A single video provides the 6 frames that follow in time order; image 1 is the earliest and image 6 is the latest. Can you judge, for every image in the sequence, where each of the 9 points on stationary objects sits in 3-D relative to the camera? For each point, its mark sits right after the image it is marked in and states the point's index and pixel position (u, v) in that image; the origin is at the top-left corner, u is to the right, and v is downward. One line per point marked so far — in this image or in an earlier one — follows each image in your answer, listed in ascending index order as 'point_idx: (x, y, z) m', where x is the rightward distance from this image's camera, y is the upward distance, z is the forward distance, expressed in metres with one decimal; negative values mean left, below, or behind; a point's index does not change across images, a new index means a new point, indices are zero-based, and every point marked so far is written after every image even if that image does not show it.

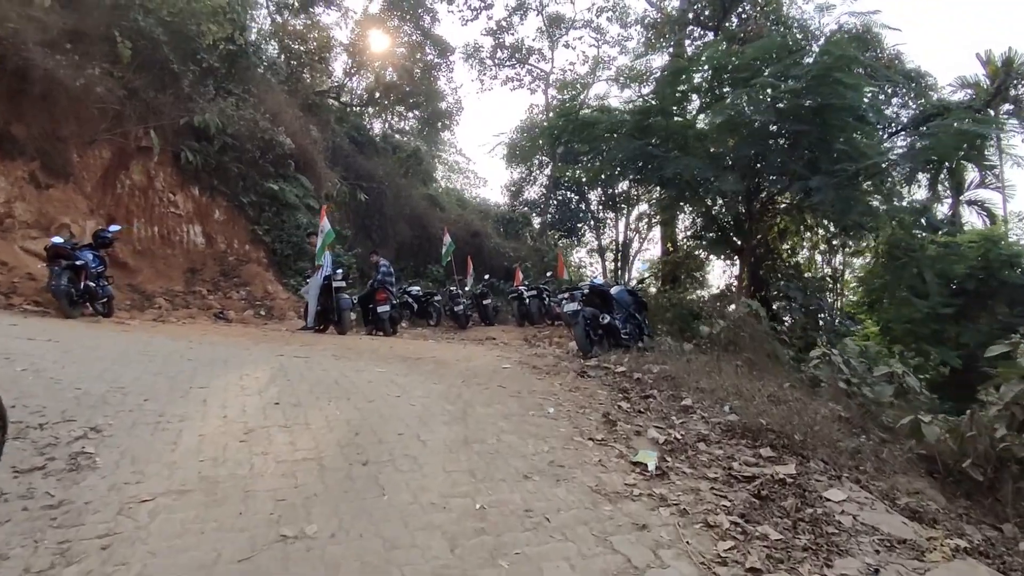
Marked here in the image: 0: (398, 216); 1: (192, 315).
0: (-3.5, +2.2, +19.5) m
1: (-4.9, -0.4, +9.5) m
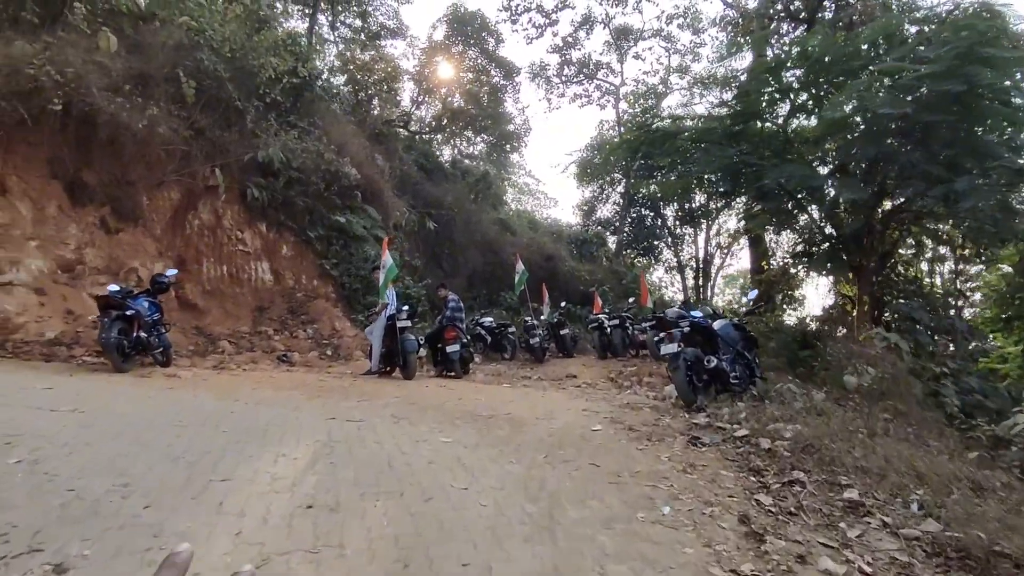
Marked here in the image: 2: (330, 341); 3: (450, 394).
0: (-1.3, +1.4, +18.9) m
1: (-3.8, -1.0, +9.0) m
2: (-3.2, -1.0, +11.1) m
3: (-0.6, -1.1, +6.4) m
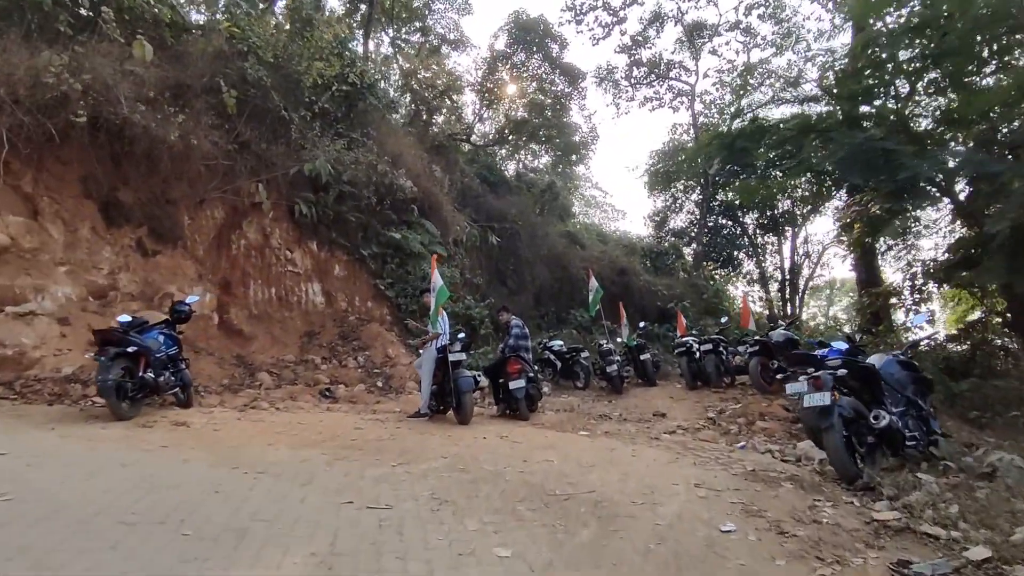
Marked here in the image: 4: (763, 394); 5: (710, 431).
0: (+0.7, +0.9, +17.6) m
1: (-2.8, -1.3, +8.0) m
2: (-2.1, -1.3, +10.0) m
3: (0.0, -1.3, +5.0) m
4: (+3.5, -1.5, +8.6) m
5: (+2.0, -1.4, +6.3) m
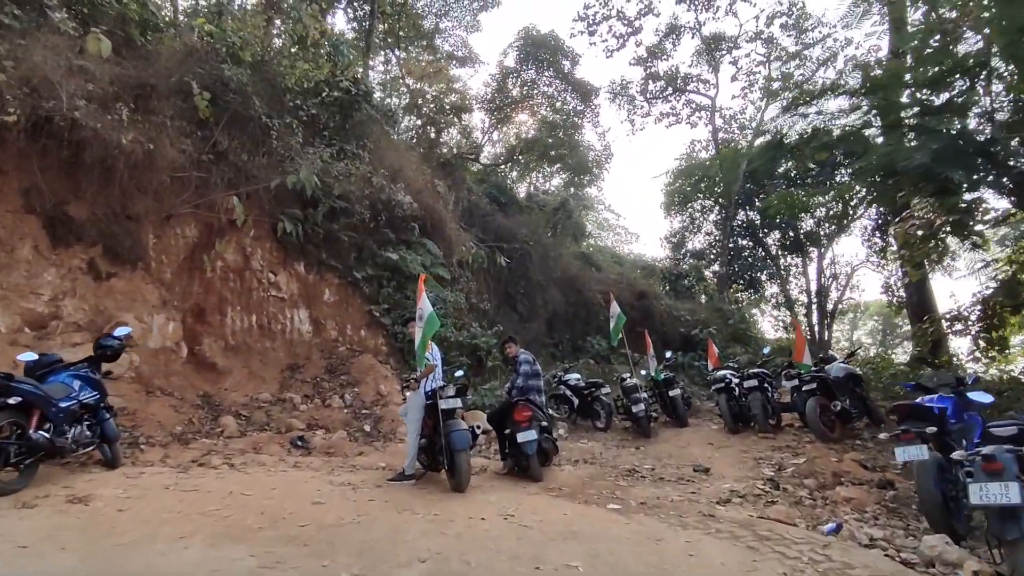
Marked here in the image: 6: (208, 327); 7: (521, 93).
0: (+0.9, +0.2, +16.2) m
1: (-2.7, -1.6, +6.6) m
2: (-1.9, -1.7, +8.6) m
3: (0.0, -1.5, +3.6) m
4: (+3.6, -1.8, +7.2) m
5: (+2.1, -1.7, +4.9) m
6: (-4.3, -0.6, +8.9) m
7: (+0.3, +6.0, +19.2) m
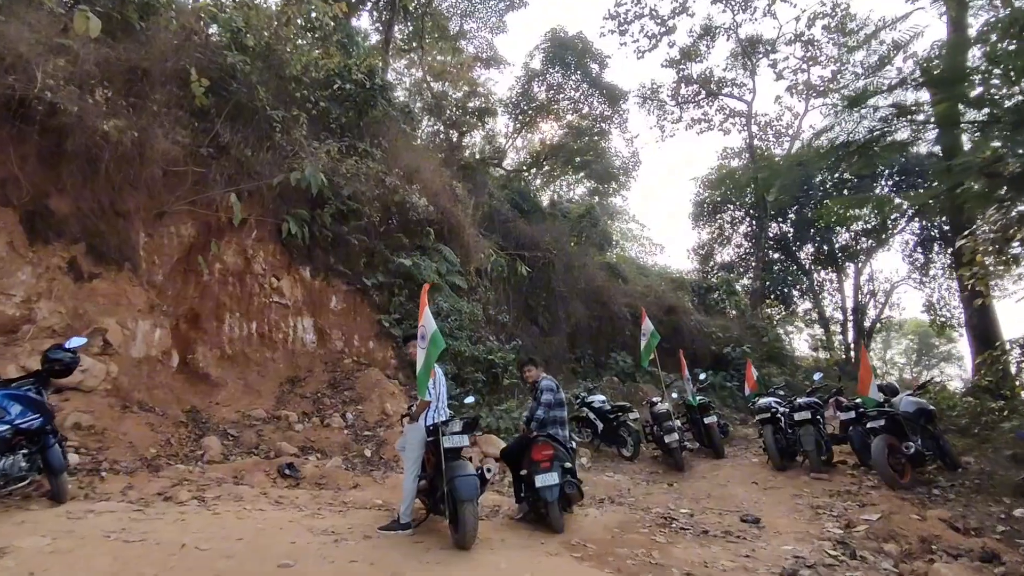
0: (+1.4, -0.1, +15.3) m
1: (-2.6, -1.7, +5.8) m
2: (-1.7, -1.8, +7.8) m
3: (+0.1, -1.6, +2.8) m
4: (+3.8, -2.0, +6.2) m
5: (+2.2, -1.8, +3.9) m
6: (-4.1, -0.6, +8.1) m
7: (+1.0, +5.7, +18.4) m
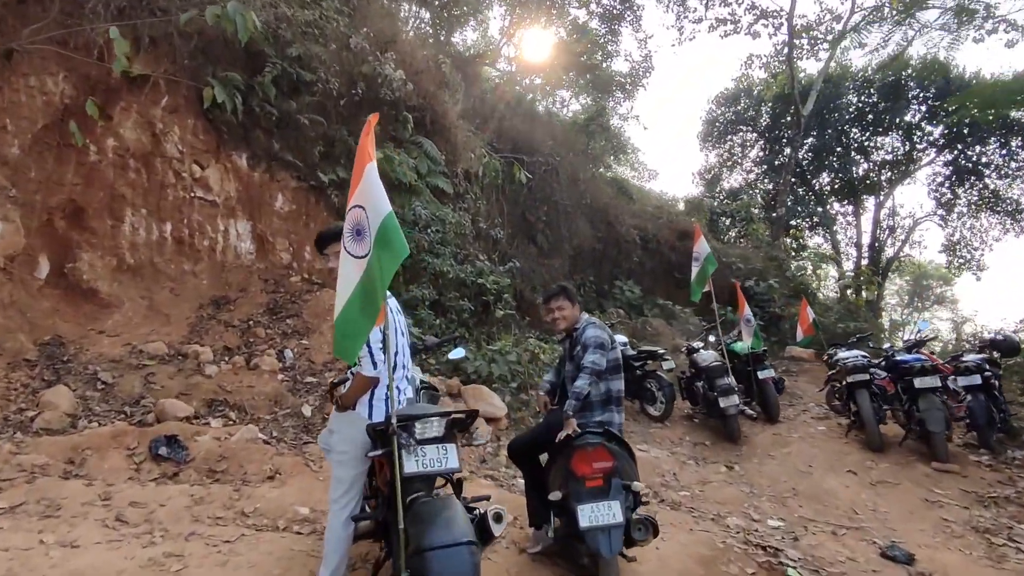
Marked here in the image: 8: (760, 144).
0: (+1.3, +1.7, +13.0) m
1: (-2.5, -0.9, +3.6) m
2: (-1.7, -0.8, +5.6) m
3: (+0.2, -1.3, +0.6) m
4: (+3.8, -1.4, +4.2) m
5: (+2.3, -1.4, +1.9) m
6: (-4.0, +0.5, +5.7) m
7: (+1.1, +7.7, +15.3) m
8: (+8.0, +4.5, +19.0) m
